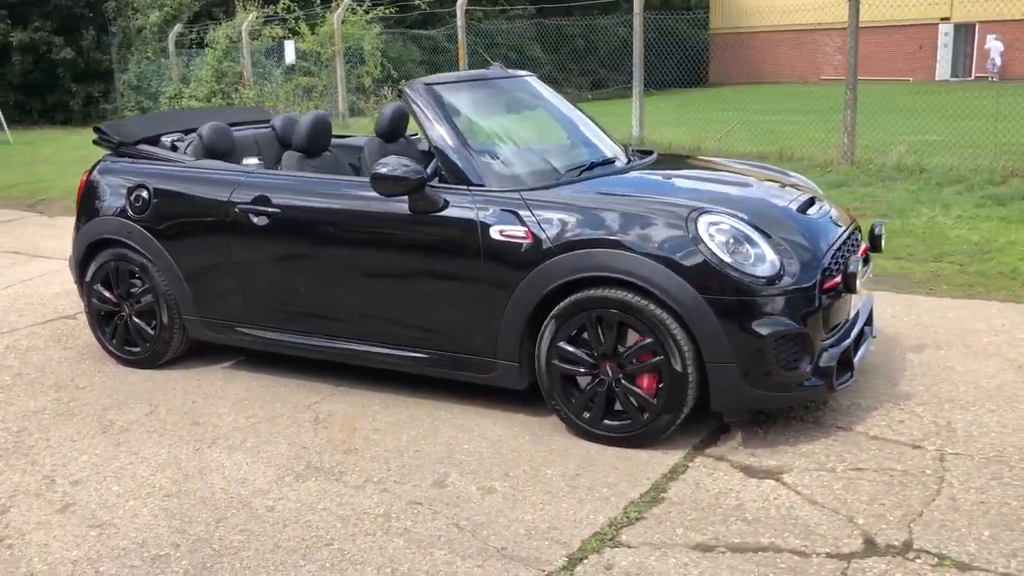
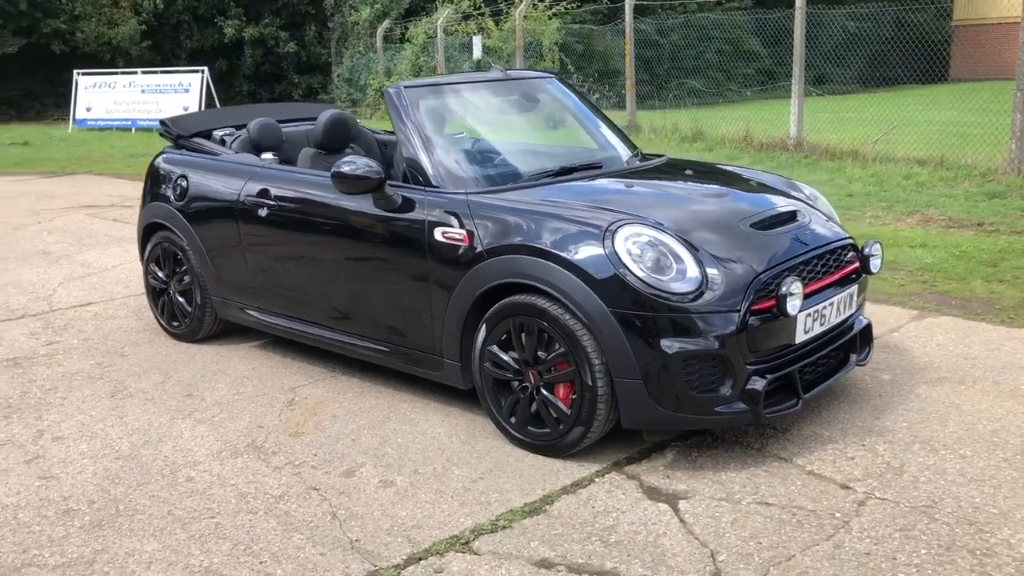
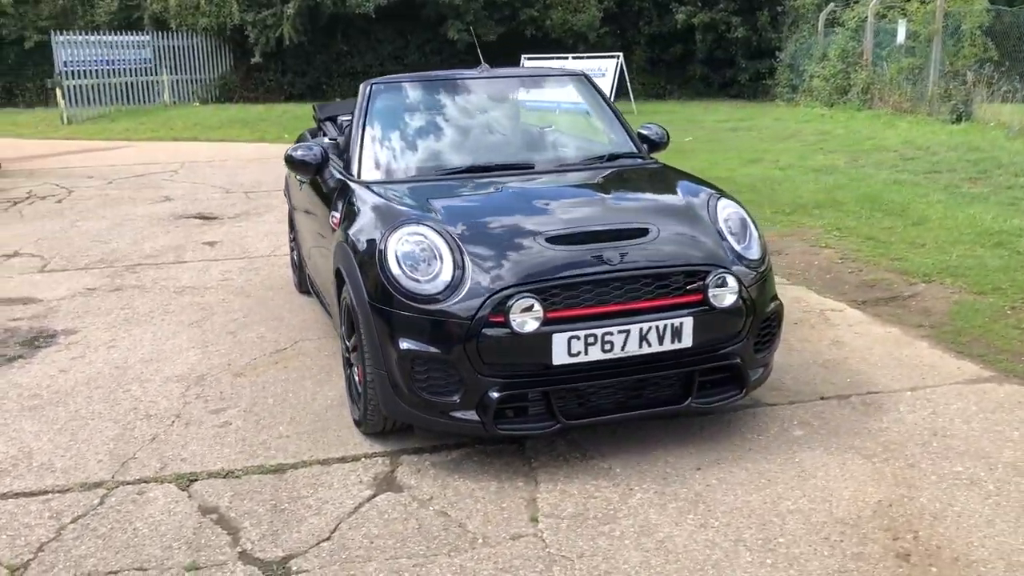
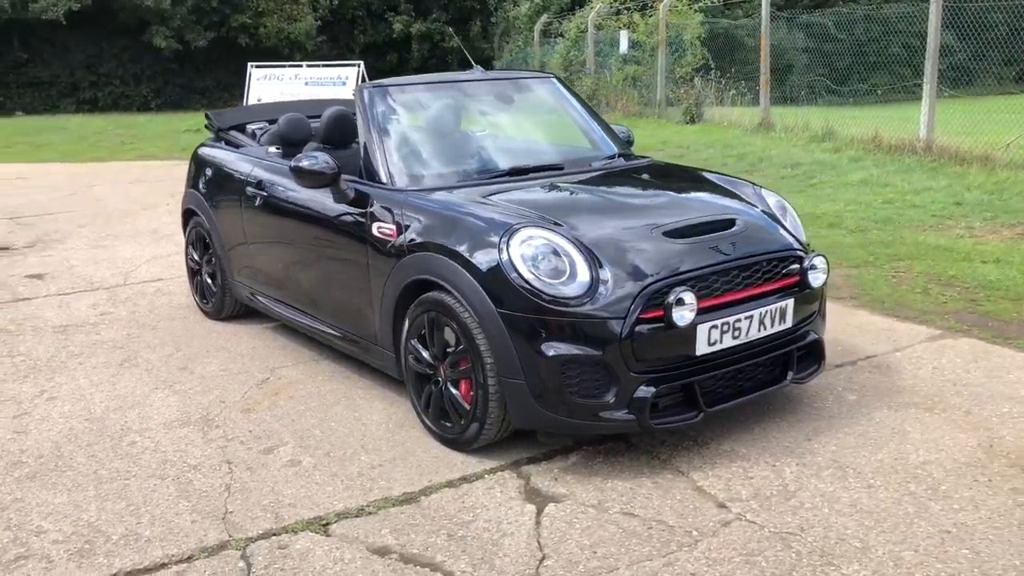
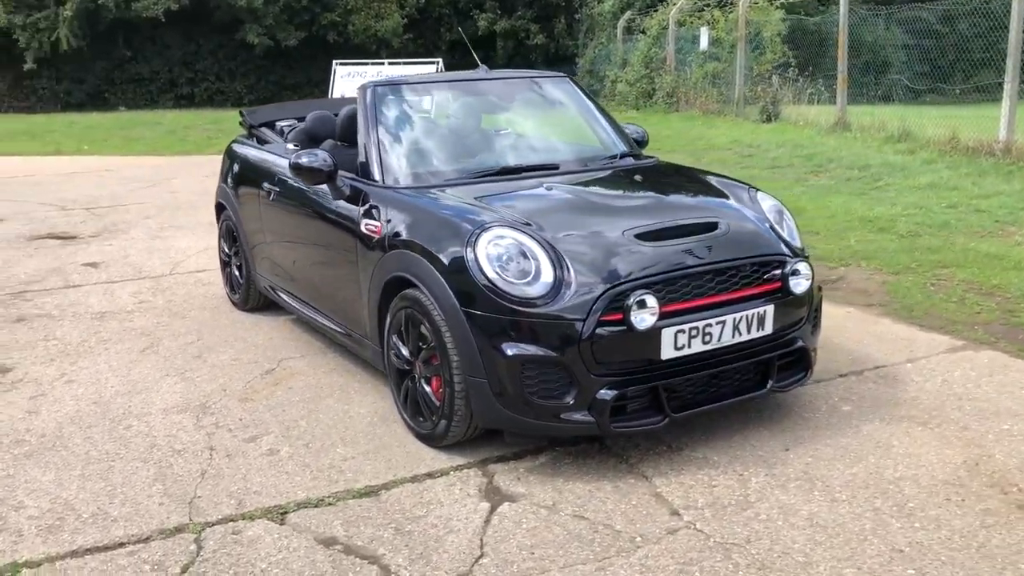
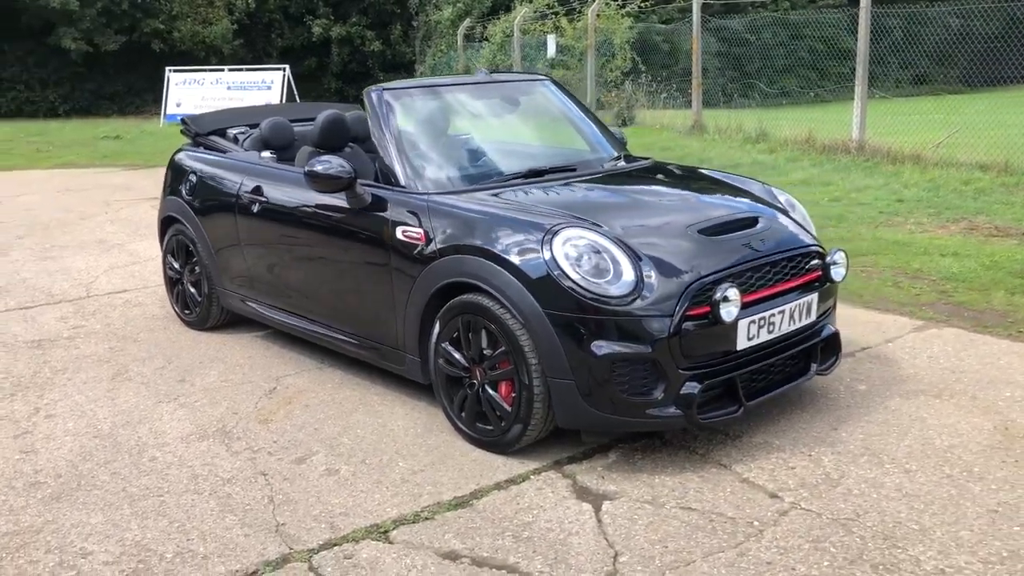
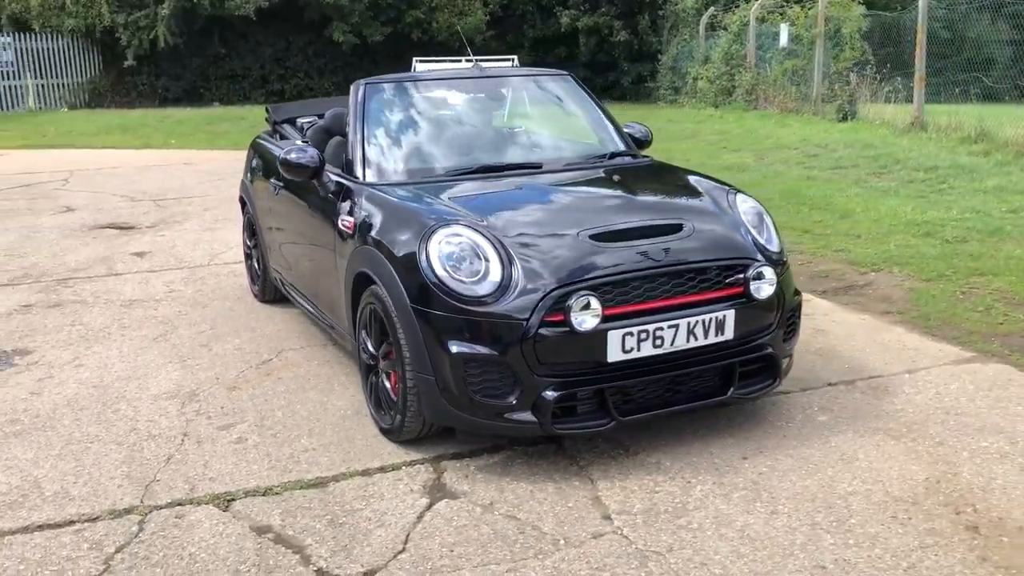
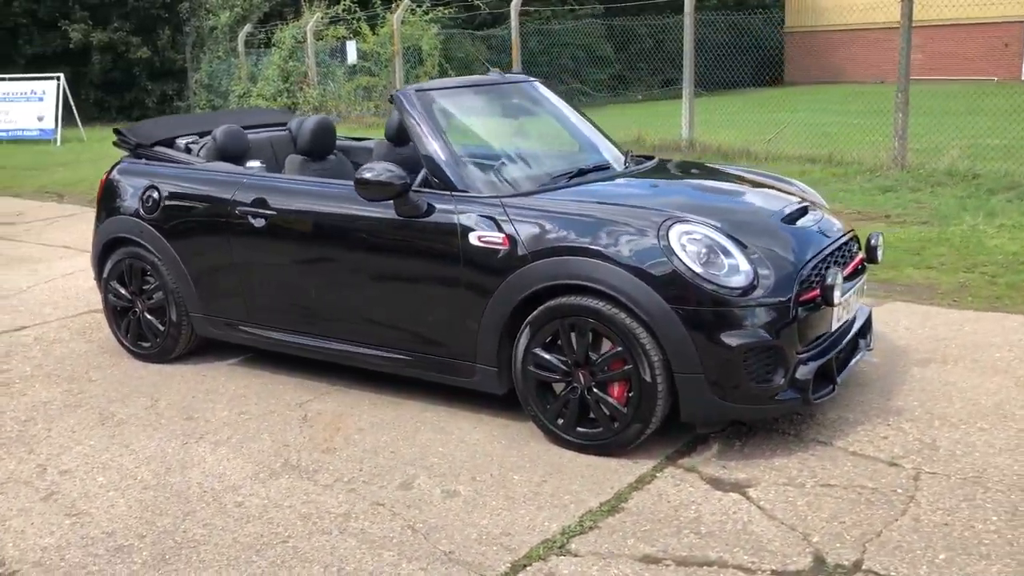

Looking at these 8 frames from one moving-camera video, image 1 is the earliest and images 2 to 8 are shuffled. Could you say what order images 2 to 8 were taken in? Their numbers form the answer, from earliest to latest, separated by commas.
8, 2, 6, 4, 5, 7, 3
